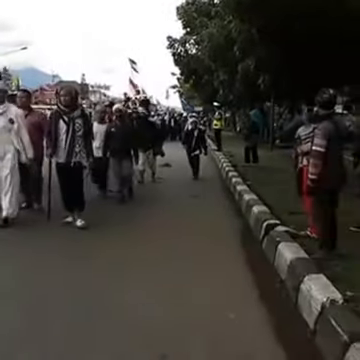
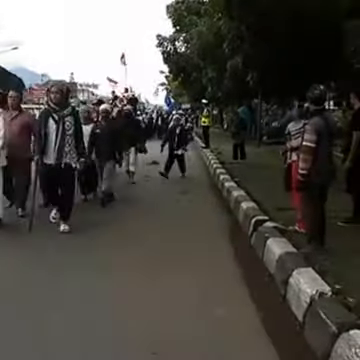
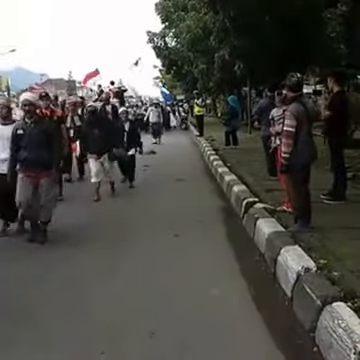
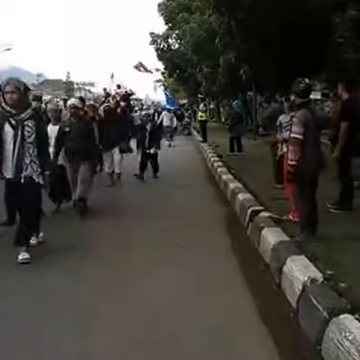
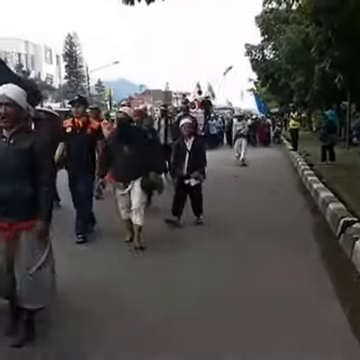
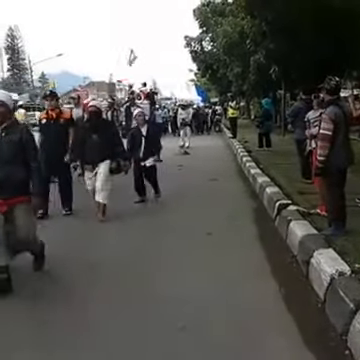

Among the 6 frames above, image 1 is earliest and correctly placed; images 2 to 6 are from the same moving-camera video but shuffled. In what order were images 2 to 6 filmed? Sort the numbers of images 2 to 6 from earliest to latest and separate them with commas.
2, 4, 3, 6, 5
